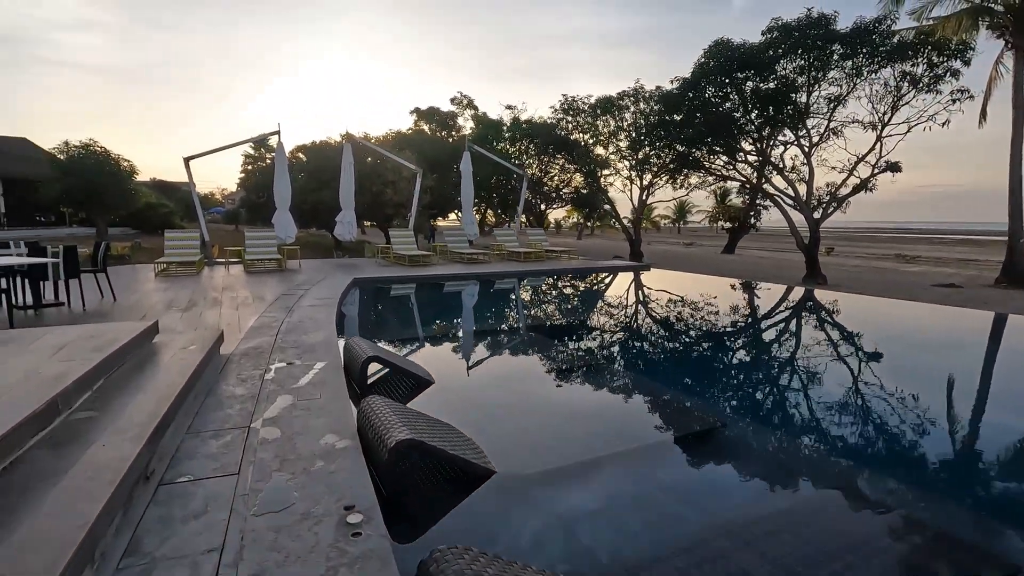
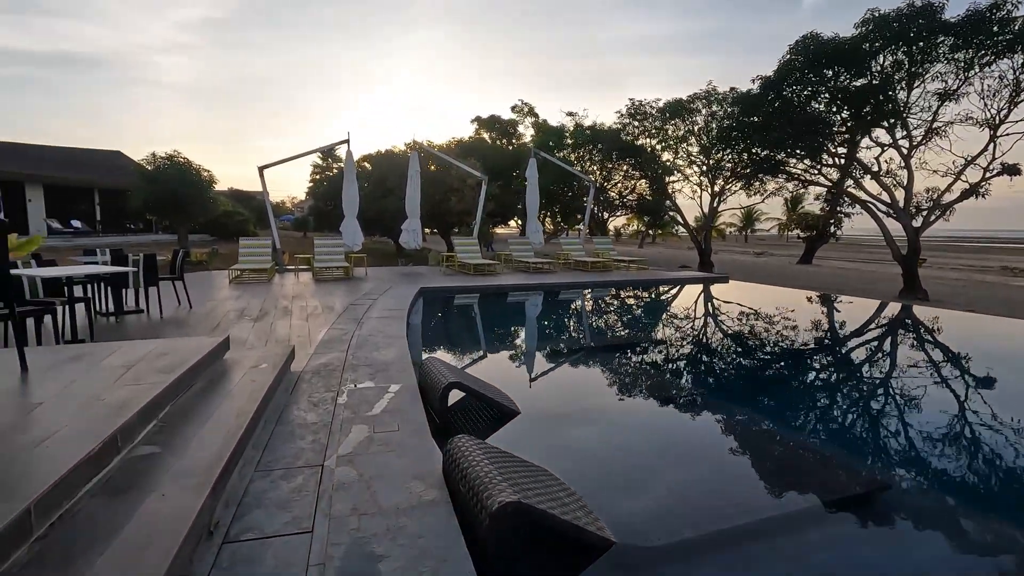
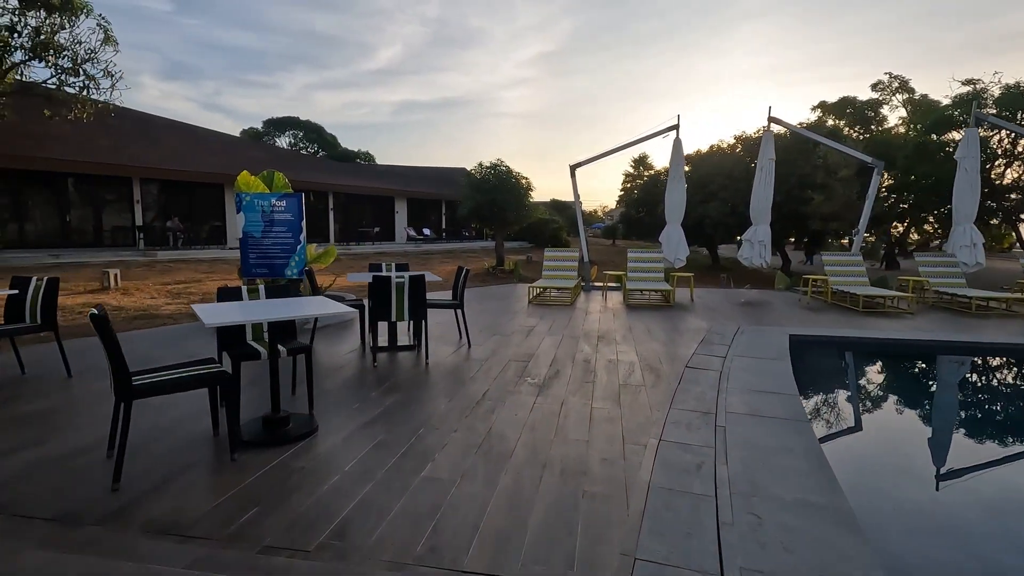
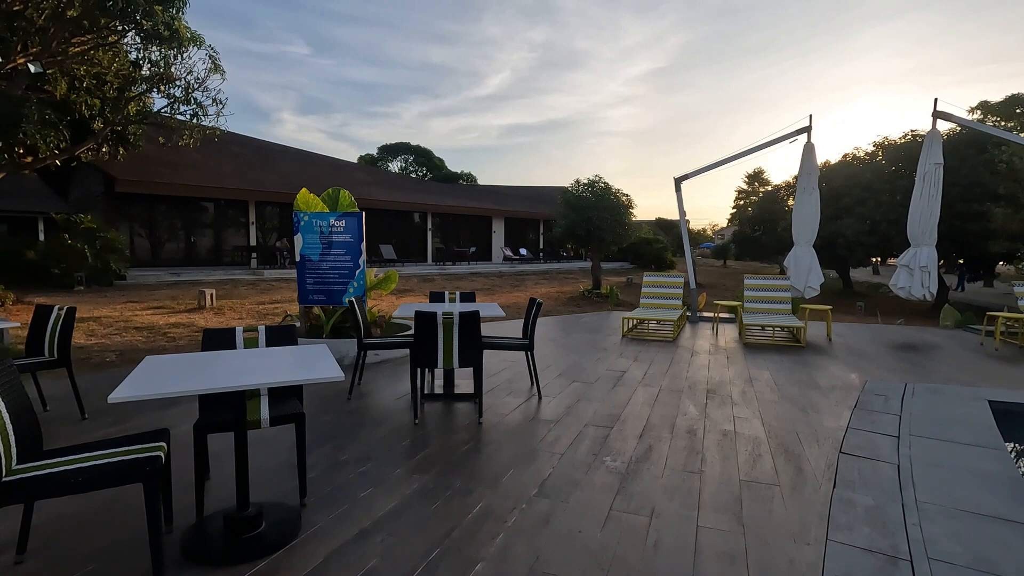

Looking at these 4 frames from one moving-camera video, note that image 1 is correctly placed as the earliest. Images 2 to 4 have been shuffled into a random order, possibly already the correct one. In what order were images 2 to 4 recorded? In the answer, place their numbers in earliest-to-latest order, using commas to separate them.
2, 3, 4
